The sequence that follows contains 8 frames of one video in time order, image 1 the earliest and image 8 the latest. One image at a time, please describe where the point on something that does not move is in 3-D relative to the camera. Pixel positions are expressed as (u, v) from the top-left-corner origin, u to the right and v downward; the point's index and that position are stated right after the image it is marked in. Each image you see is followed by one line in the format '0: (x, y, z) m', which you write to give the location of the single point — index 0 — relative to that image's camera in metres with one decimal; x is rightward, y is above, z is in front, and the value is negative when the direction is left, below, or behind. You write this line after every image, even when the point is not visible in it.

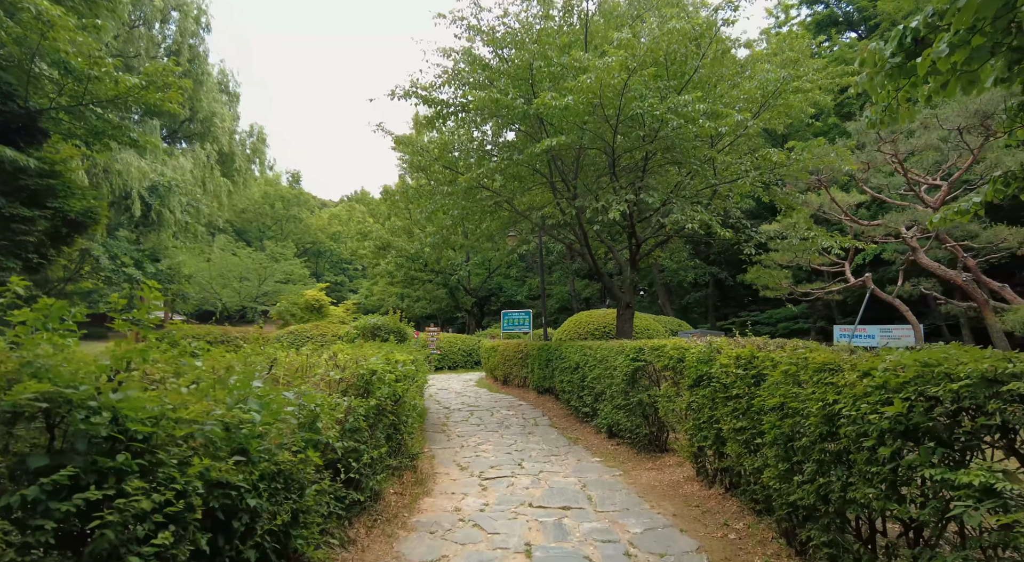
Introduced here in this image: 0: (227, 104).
0: (-7.8, +4.8, +16.0) m
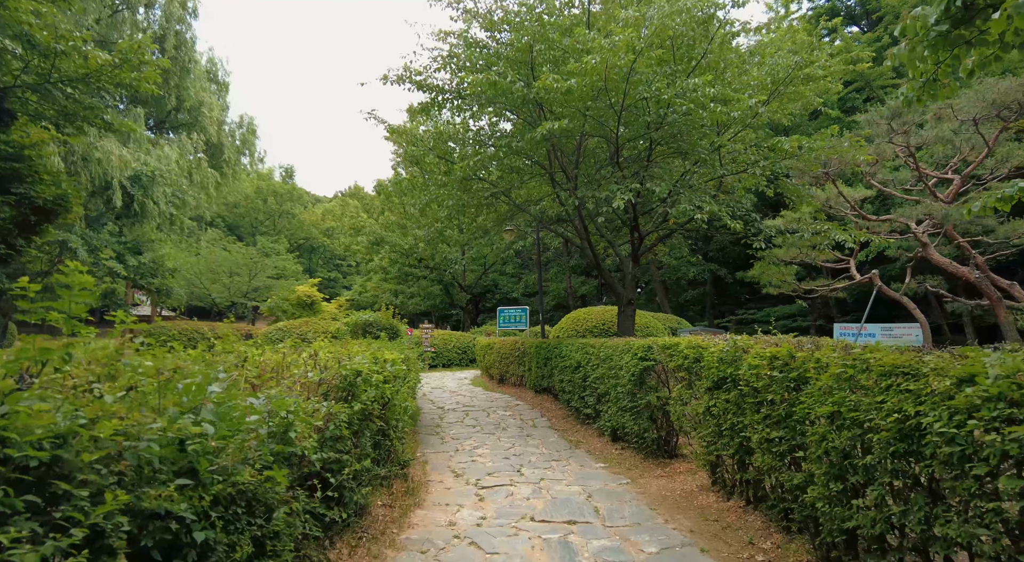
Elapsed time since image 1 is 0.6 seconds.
0: (-7.9, +5.0, +15.6) m
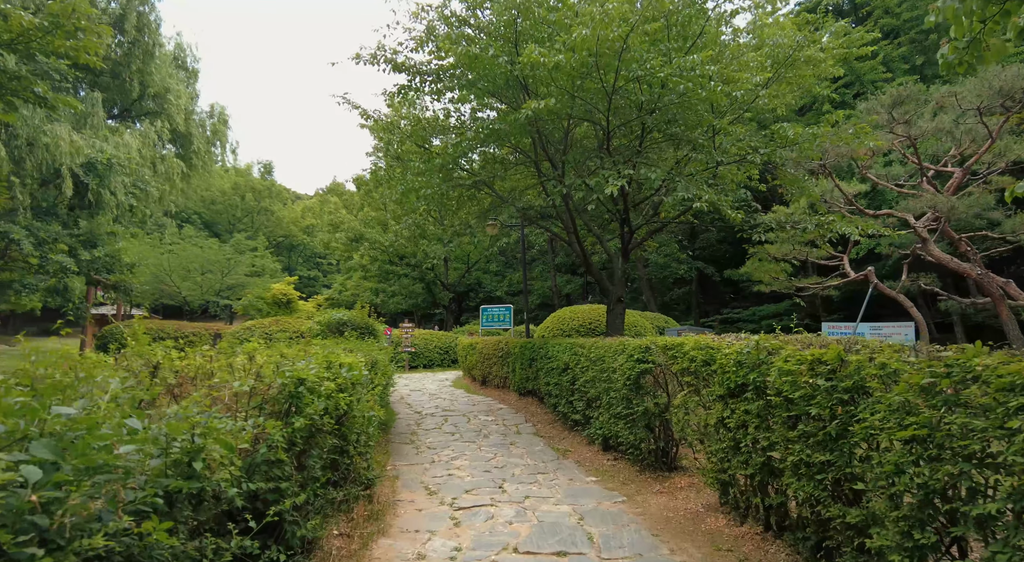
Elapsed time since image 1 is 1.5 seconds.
0: (-8.3, +5.0, +14.8) m
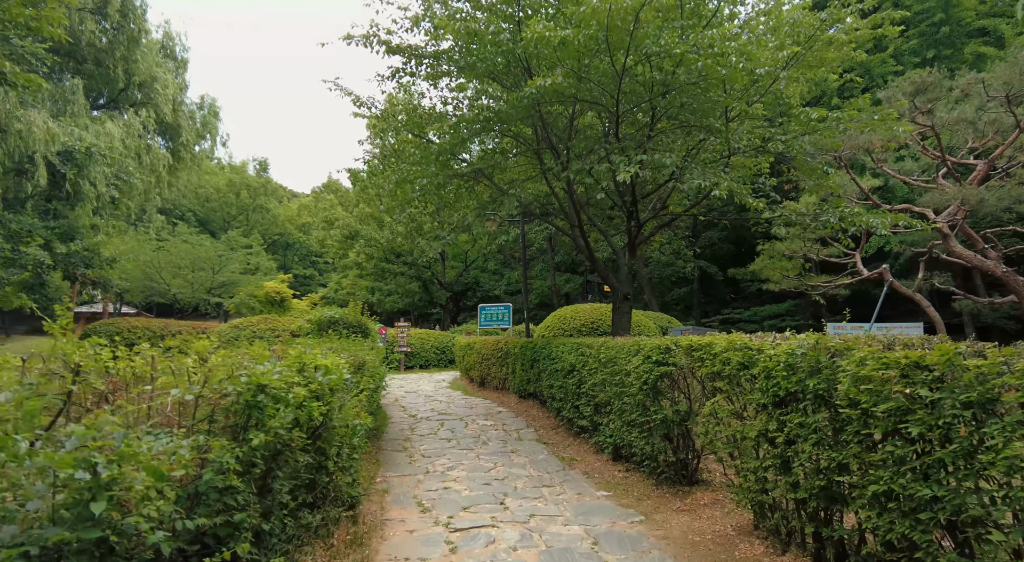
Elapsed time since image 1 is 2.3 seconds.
0: (-8.3, +5.1, +14.3) m
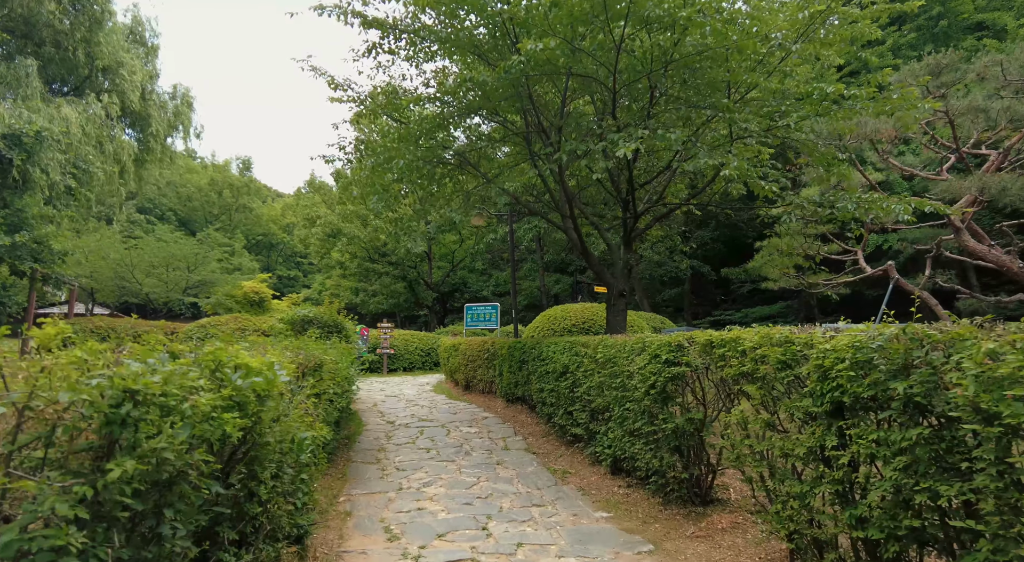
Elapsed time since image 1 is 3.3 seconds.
0: (-8.6, +5.2, +13.5) m
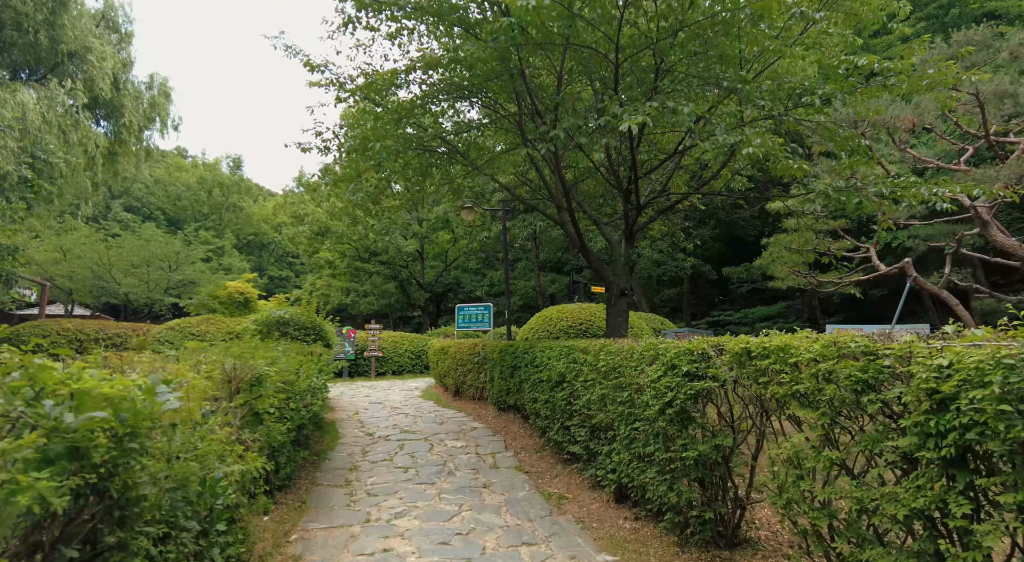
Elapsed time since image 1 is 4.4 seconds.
0: (-8.7, +5.2, +12.8) m
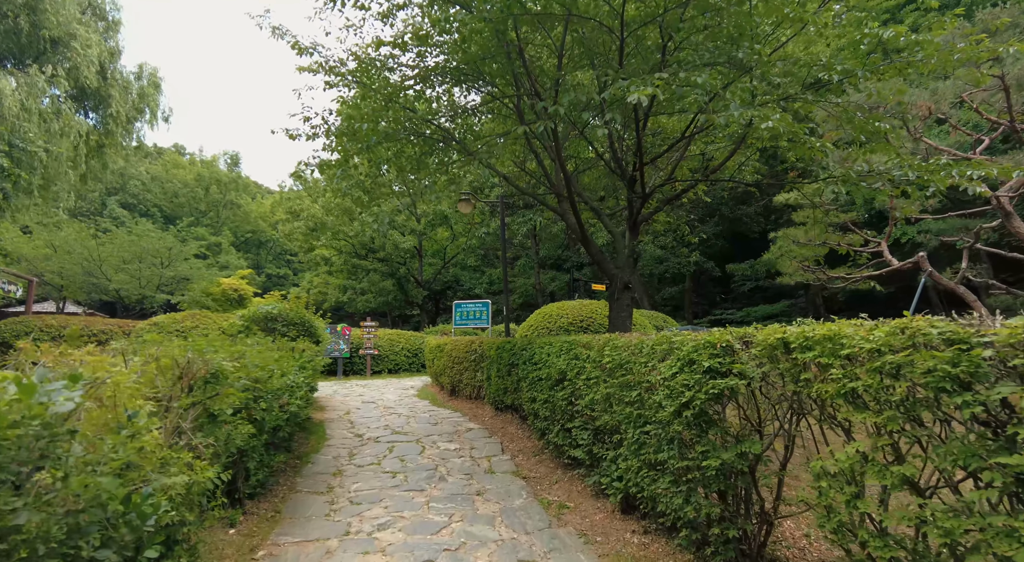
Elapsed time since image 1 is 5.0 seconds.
0: (-8.7, +5.3, +12.4) m
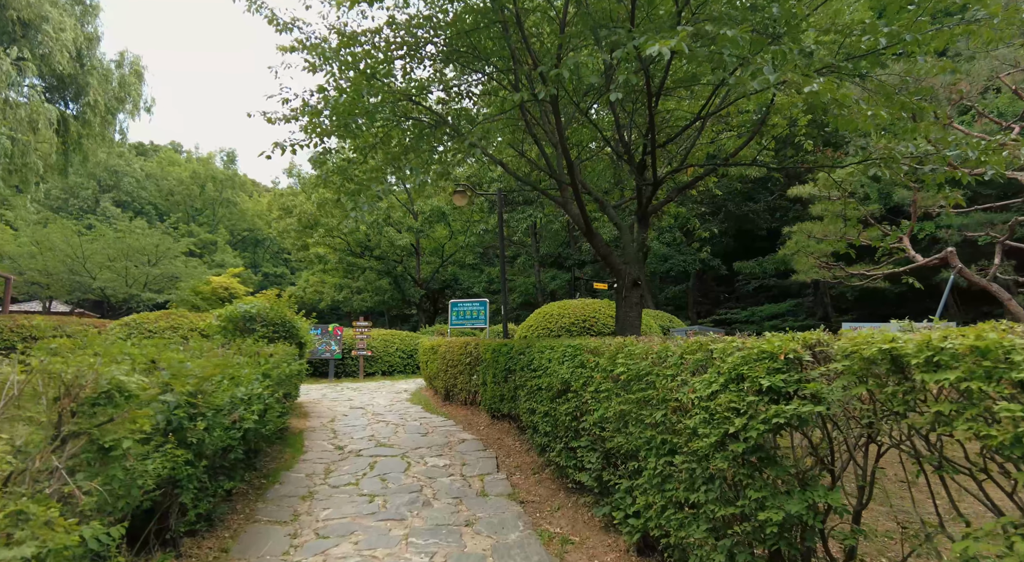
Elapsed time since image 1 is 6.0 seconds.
0: (-8.8, +5.3, +11.8) m
